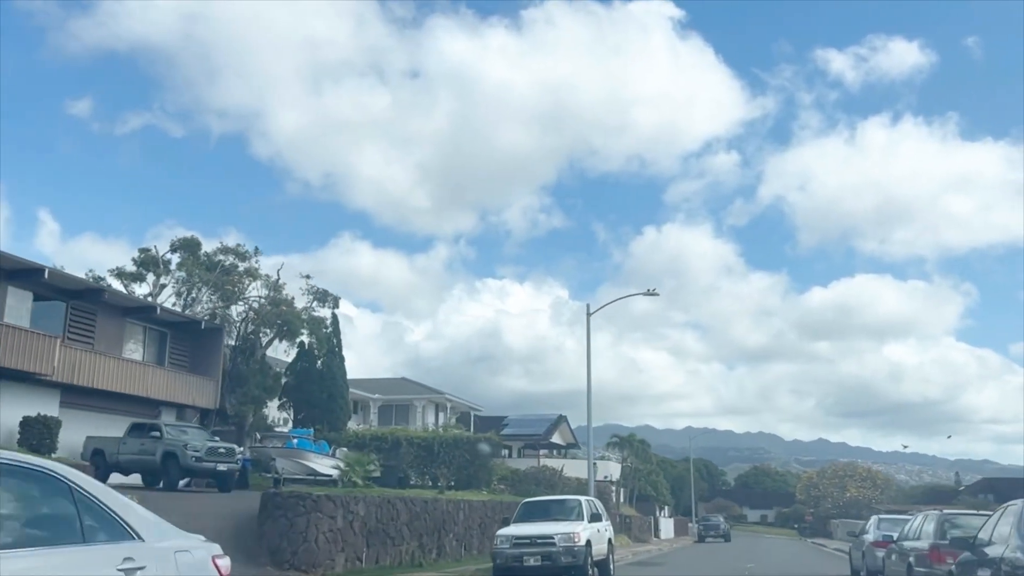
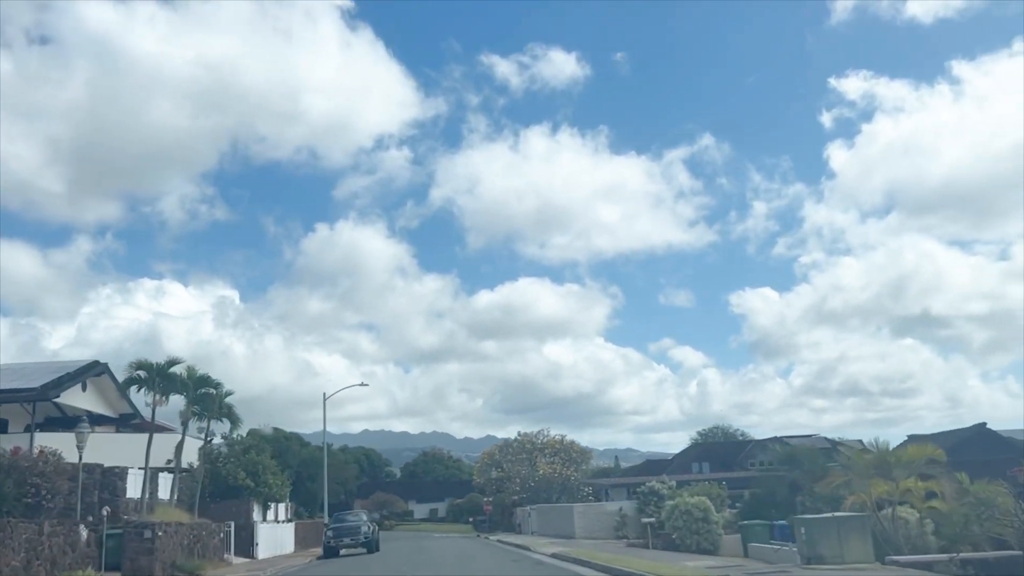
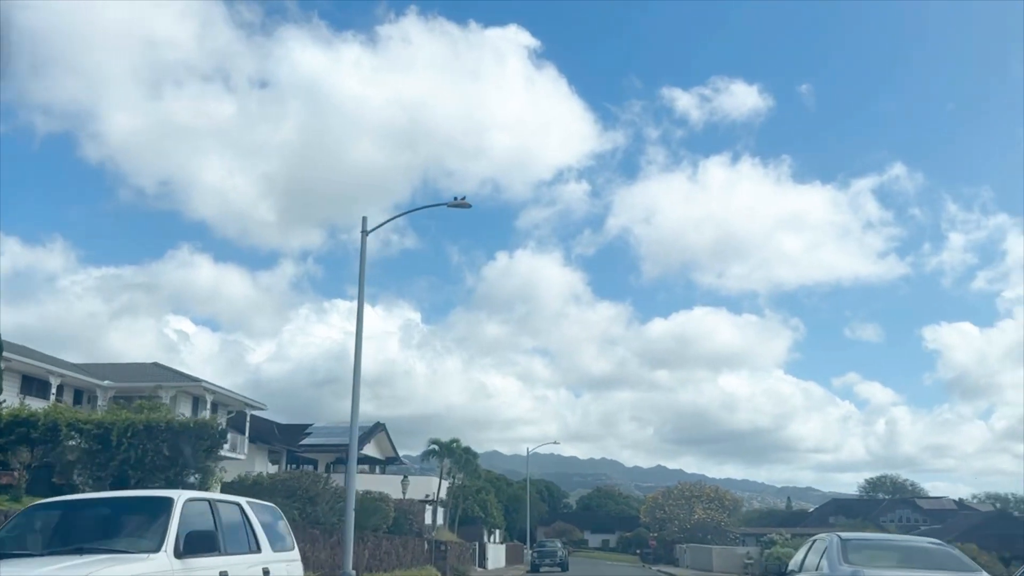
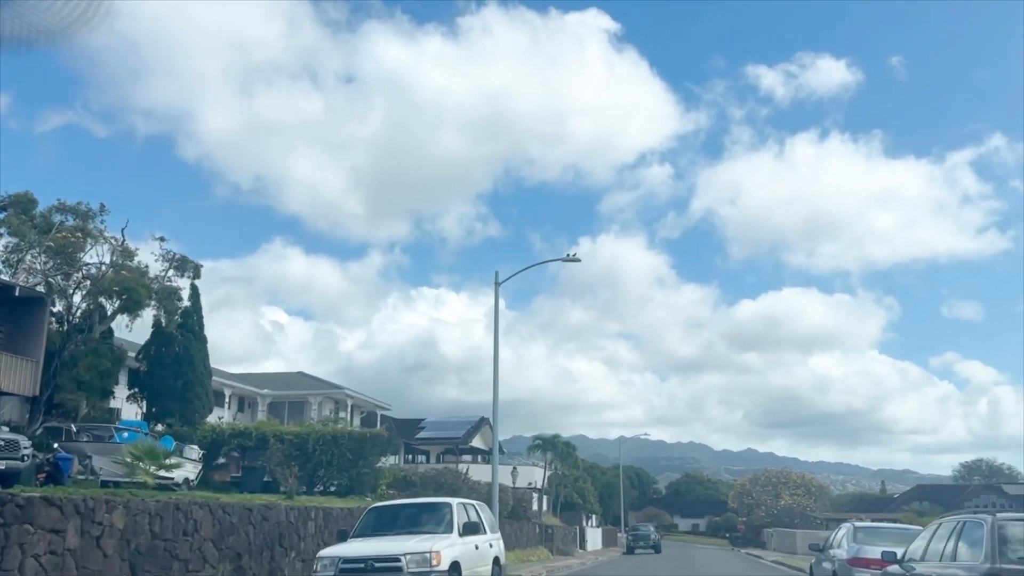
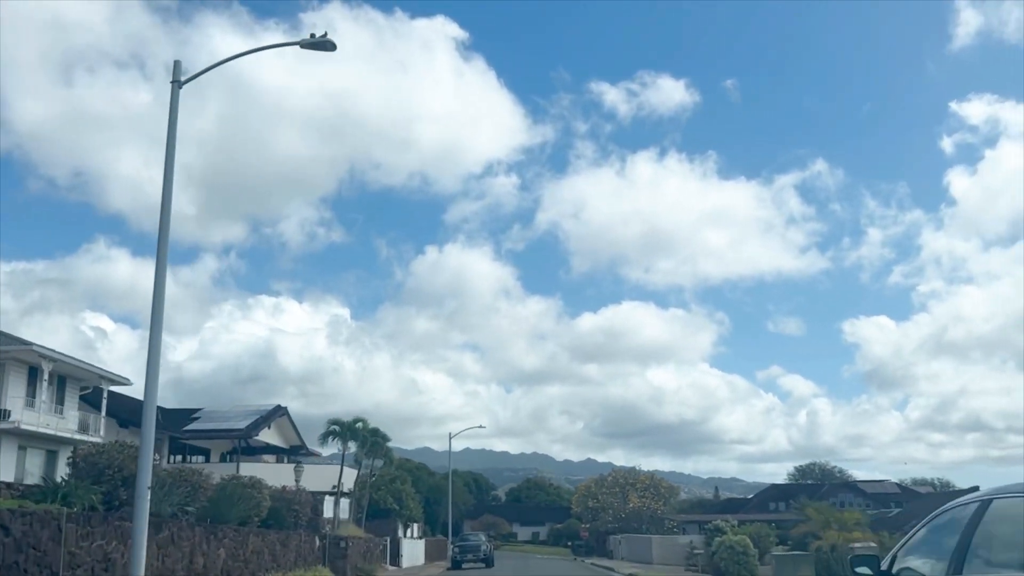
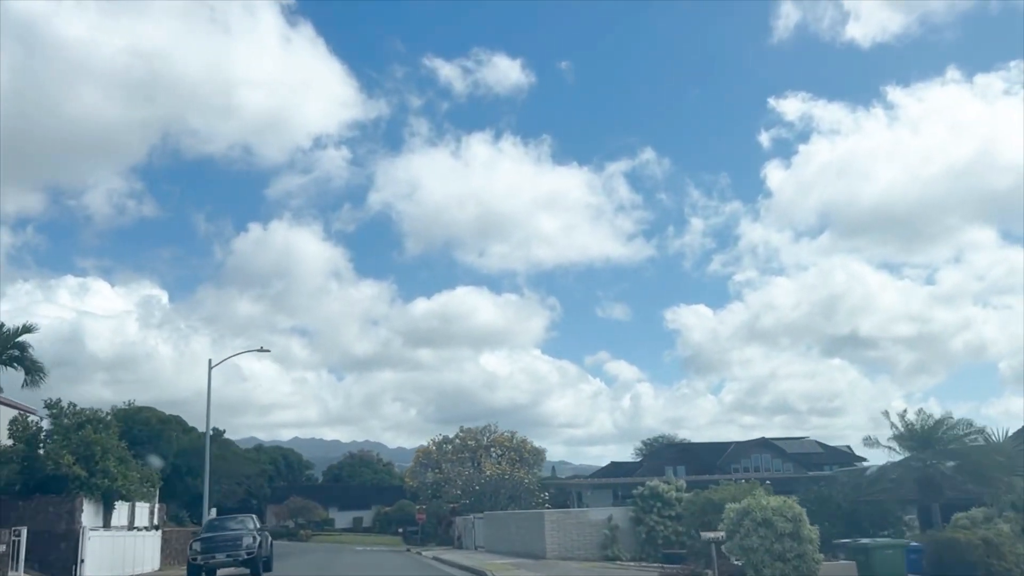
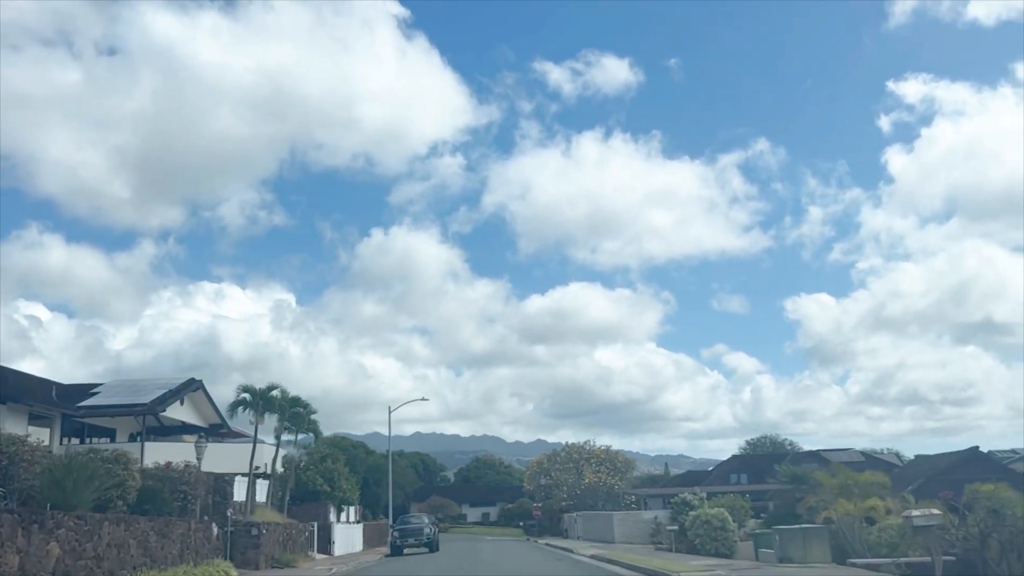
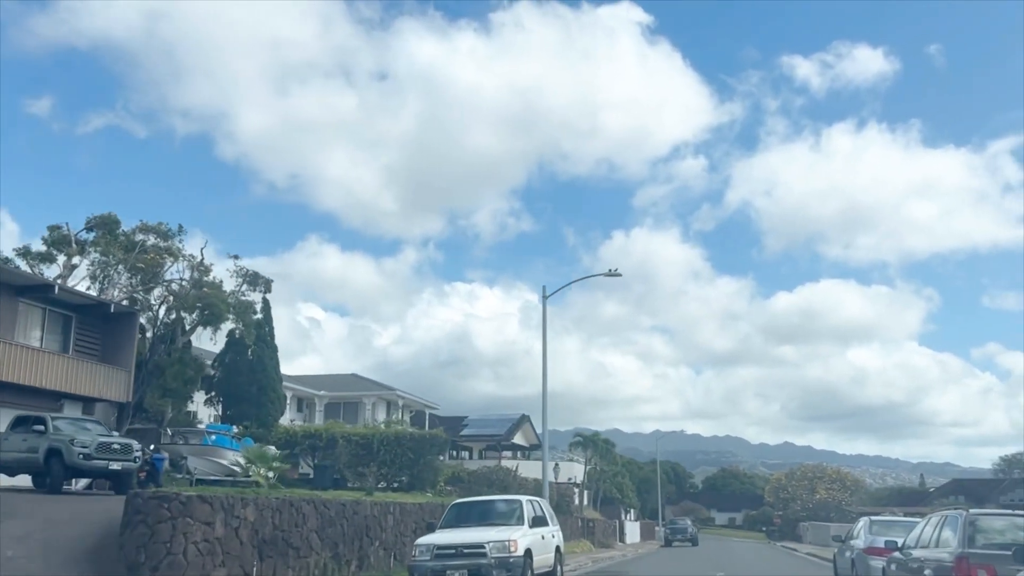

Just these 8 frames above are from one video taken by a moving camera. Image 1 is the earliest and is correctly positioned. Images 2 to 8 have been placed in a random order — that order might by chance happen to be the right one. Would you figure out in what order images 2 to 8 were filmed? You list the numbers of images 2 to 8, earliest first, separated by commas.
8, 4, 3, 5, 7, 2, 6
